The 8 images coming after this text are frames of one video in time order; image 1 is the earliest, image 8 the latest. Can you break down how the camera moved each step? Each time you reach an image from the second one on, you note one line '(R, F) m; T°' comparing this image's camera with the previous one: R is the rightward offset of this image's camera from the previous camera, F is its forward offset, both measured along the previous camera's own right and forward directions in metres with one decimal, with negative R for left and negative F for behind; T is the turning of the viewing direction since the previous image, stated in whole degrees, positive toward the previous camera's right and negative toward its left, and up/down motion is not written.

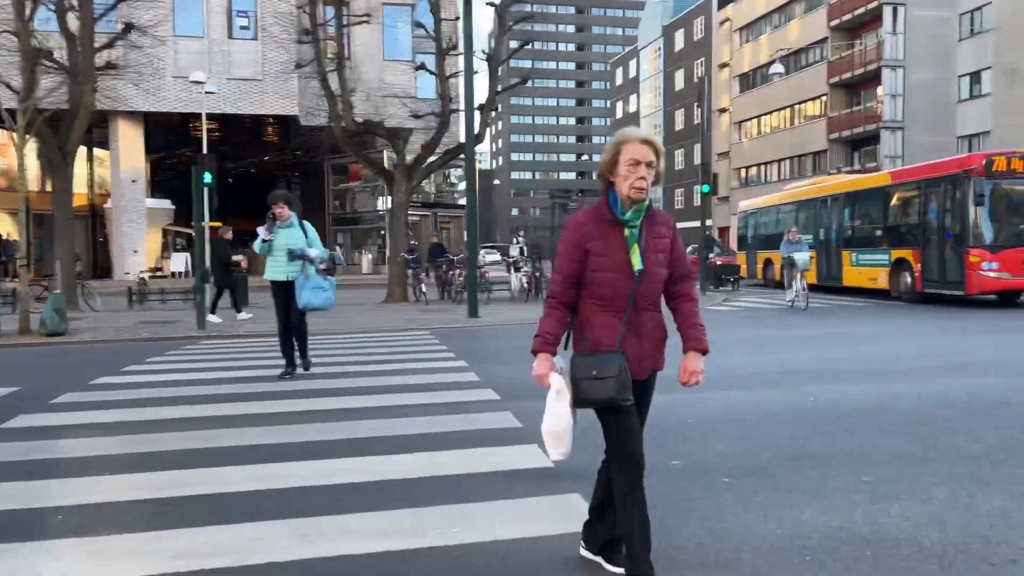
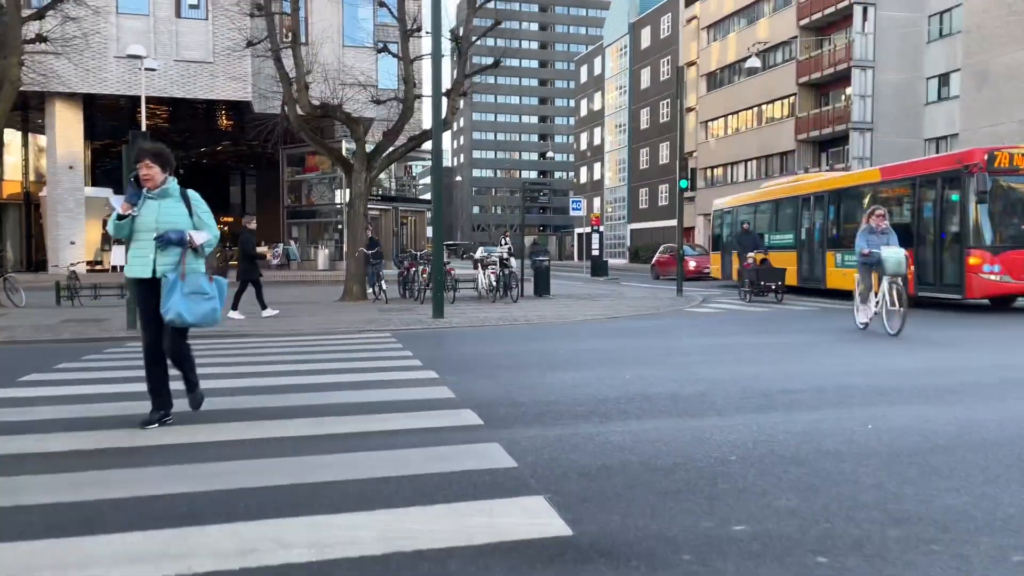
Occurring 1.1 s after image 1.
(-0.2, +1.4) m; +3°
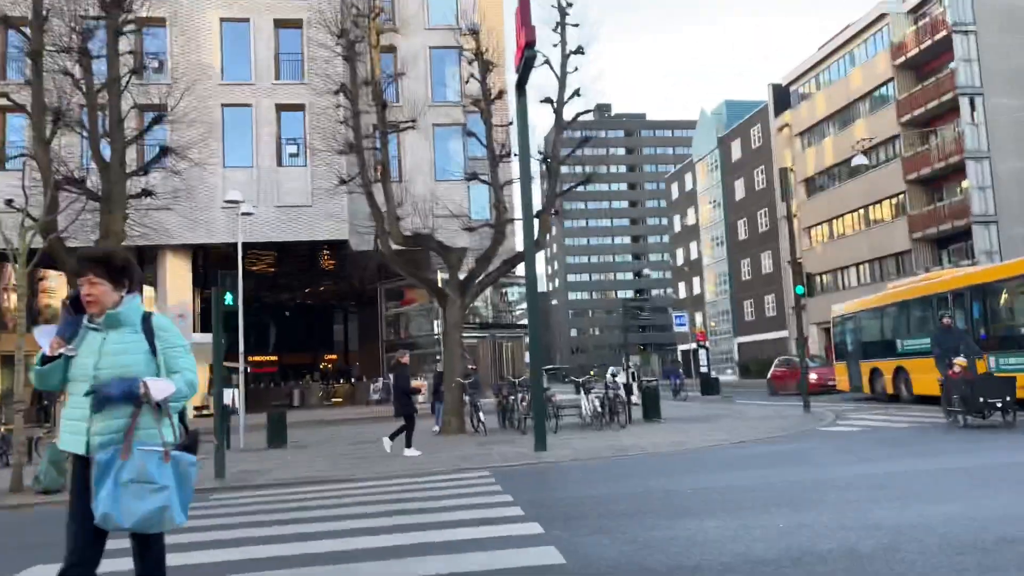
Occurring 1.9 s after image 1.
(-0.1, +1.2) m; -7°
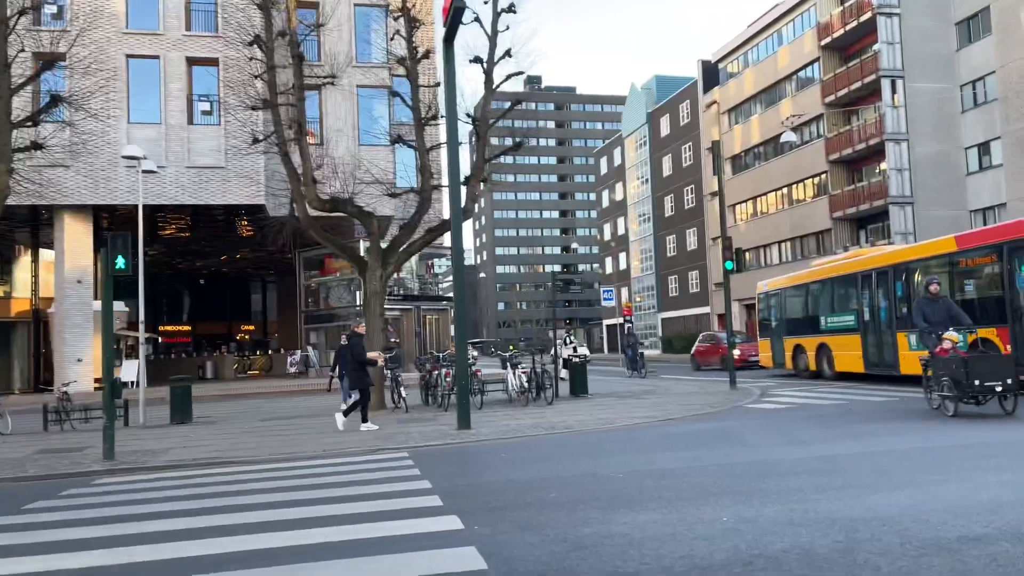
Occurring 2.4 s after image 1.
(+0.1, +0.8) m; +5°
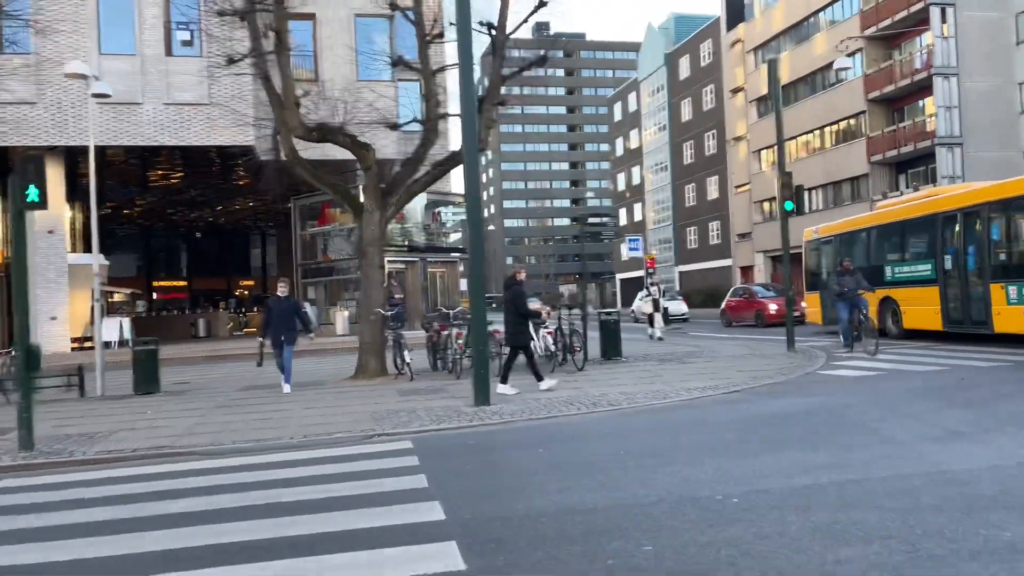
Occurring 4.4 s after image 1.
(-0.3, +2.8) m; 0°
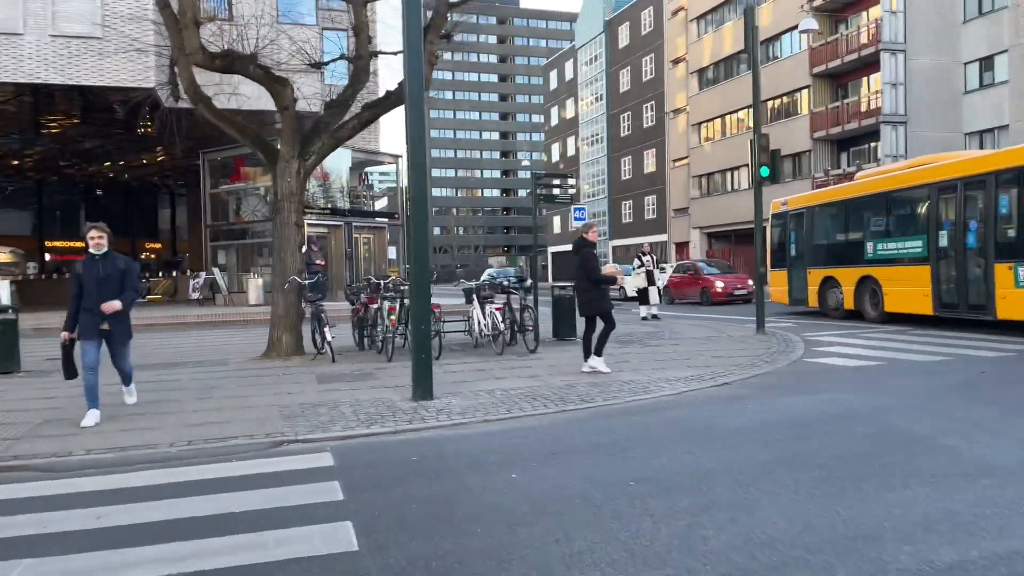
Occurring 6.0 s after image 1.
(-0.3, +2.2) m; +5°
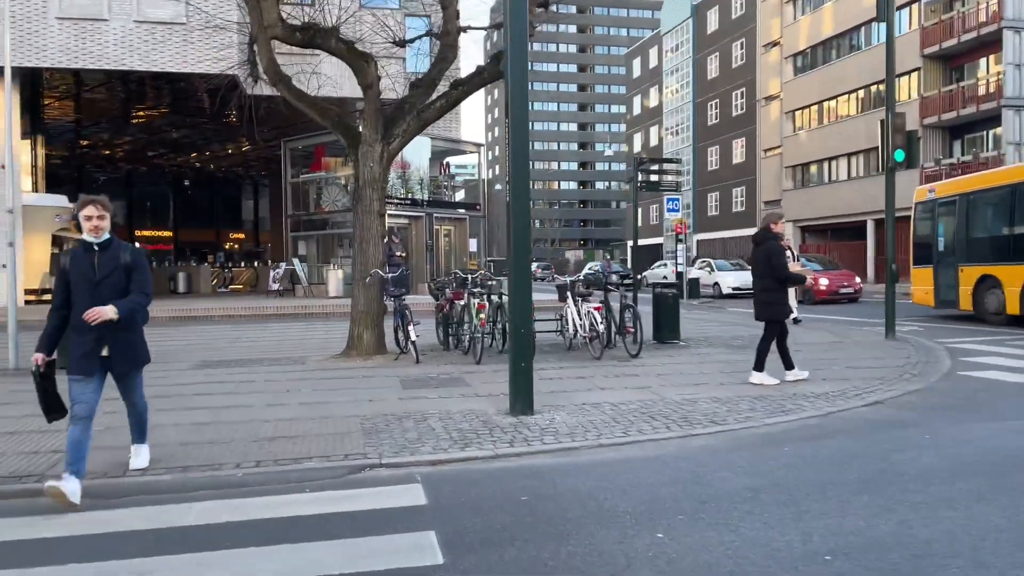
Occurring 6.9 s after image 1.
(-0.4, +1.2) m; -5°
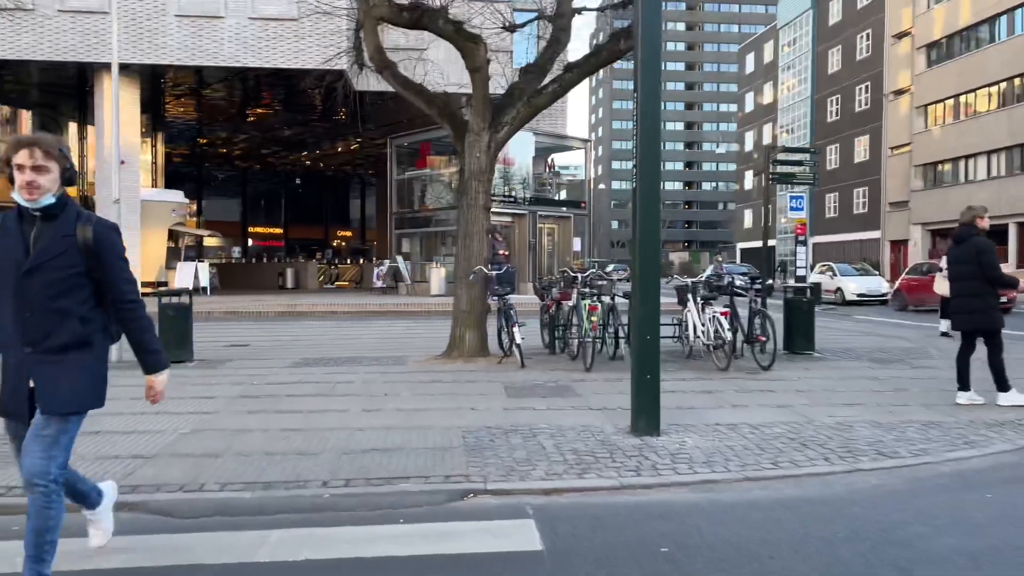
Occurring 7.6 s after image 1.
(-0.2, +0.9) m; -7°
